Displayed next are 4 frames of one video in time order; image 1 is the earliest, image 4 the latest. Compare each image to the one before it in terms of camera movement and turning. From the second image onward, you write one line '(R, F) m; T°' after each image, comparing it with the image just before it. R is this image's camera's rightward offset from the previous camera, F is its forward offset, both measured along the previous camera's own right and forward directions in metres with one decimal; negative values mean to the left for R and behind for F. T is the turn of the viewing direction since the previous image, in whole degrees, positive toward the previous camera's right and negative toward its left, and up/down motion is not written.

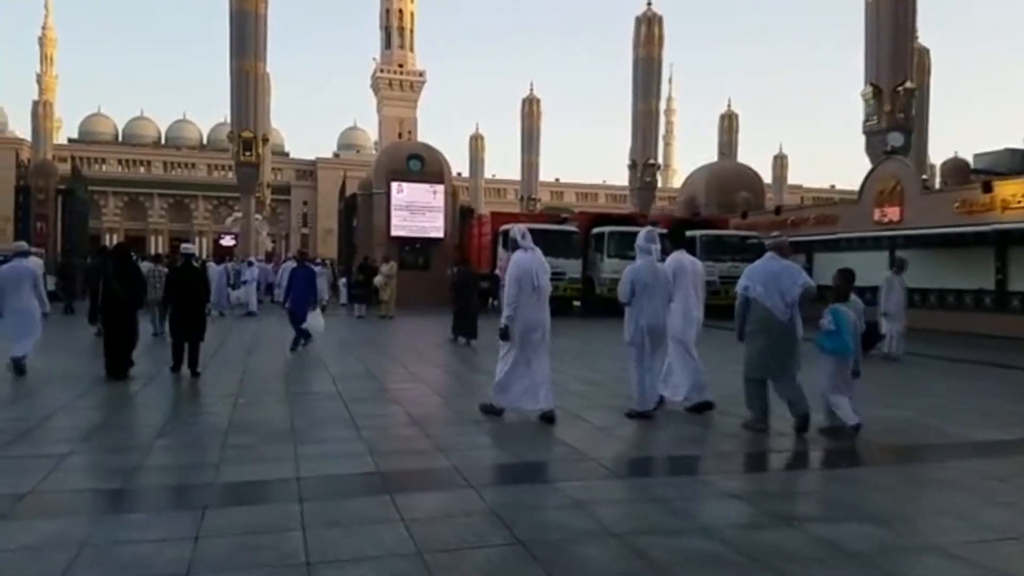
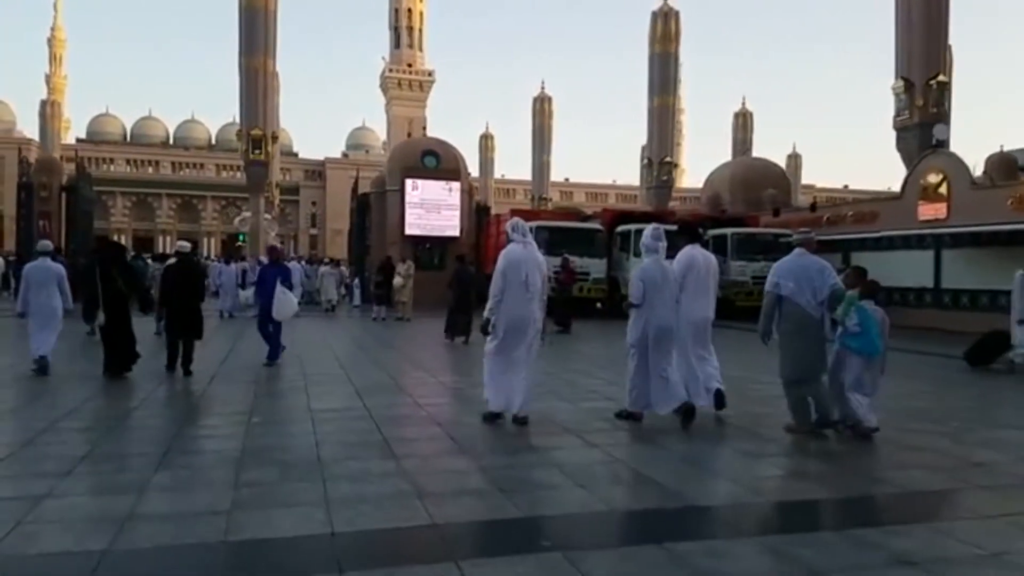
(-0.4, +1.2) m; -1°
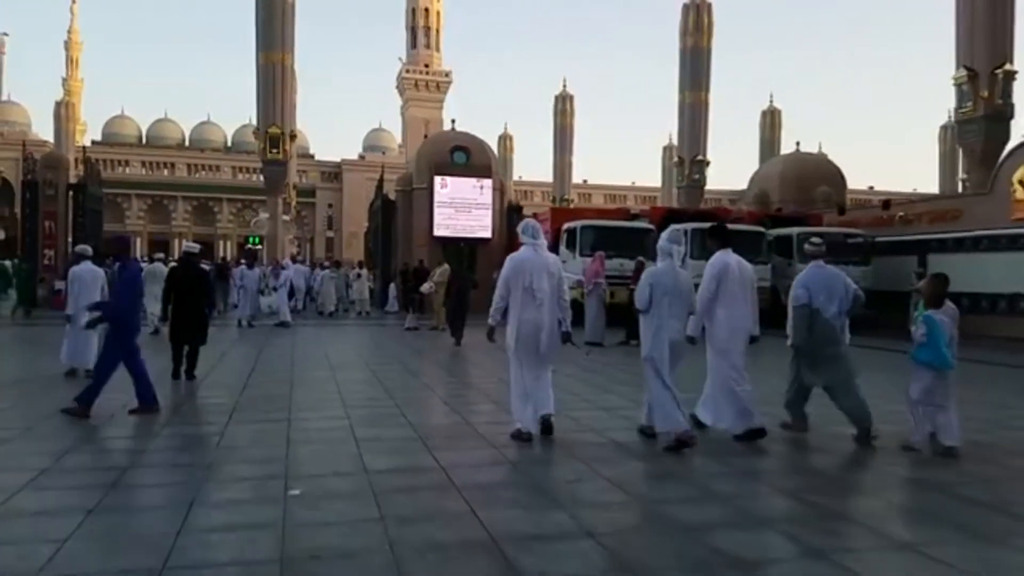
(-0.8, +2.1) m; -1°
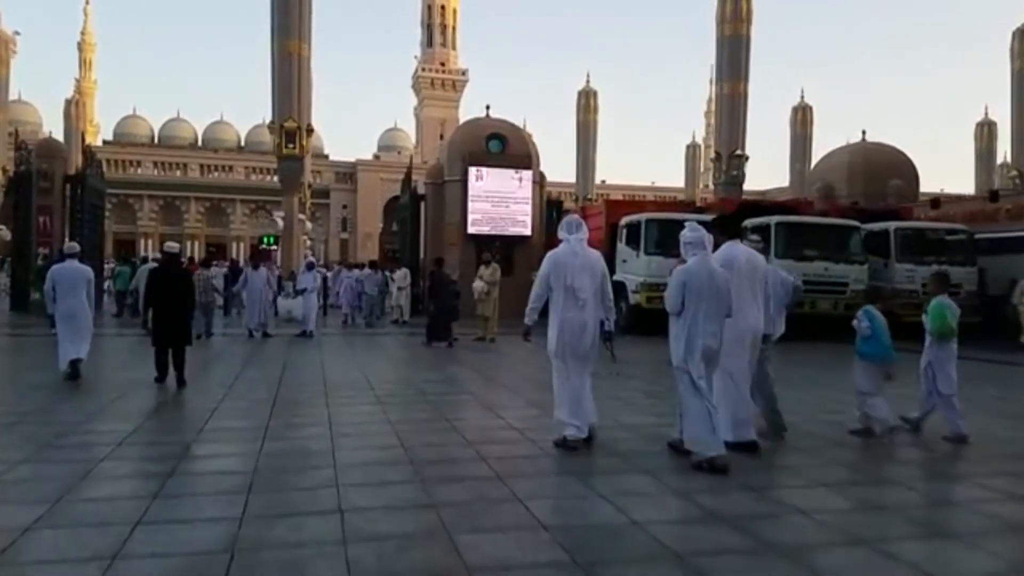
(-1.0, +2.8) m; -1°
